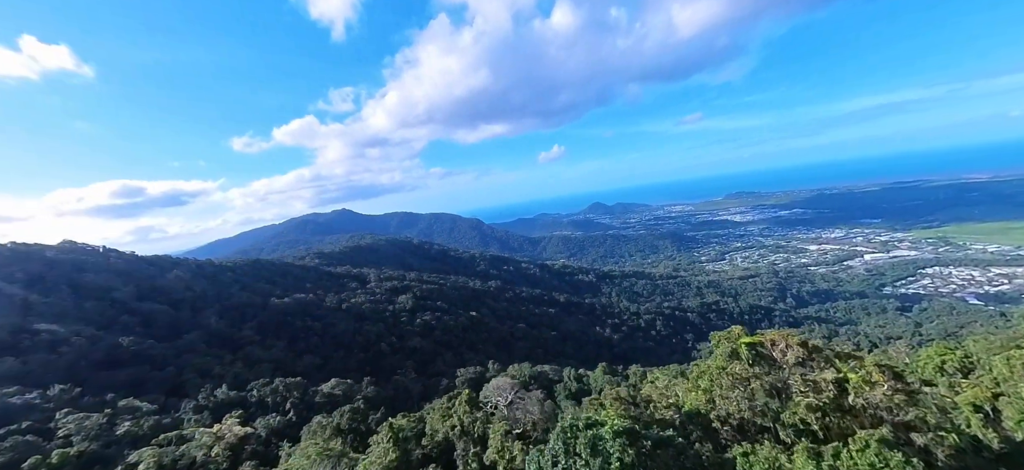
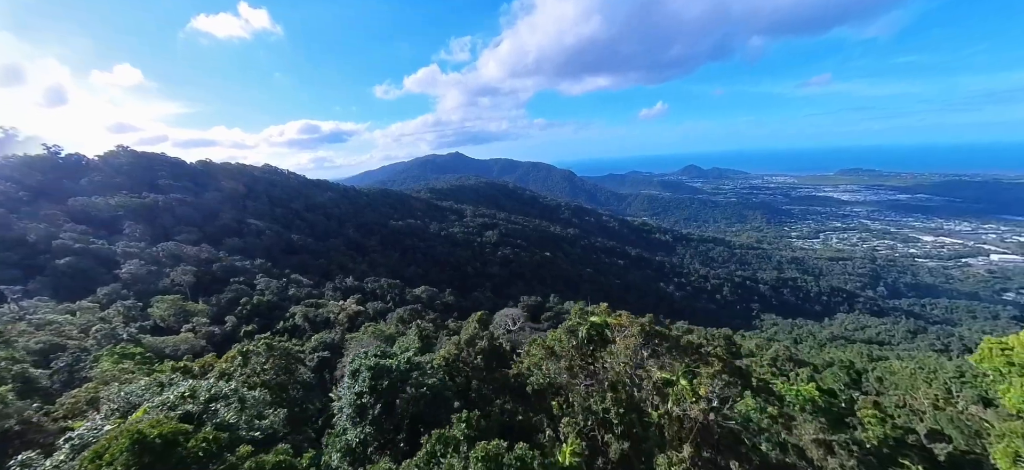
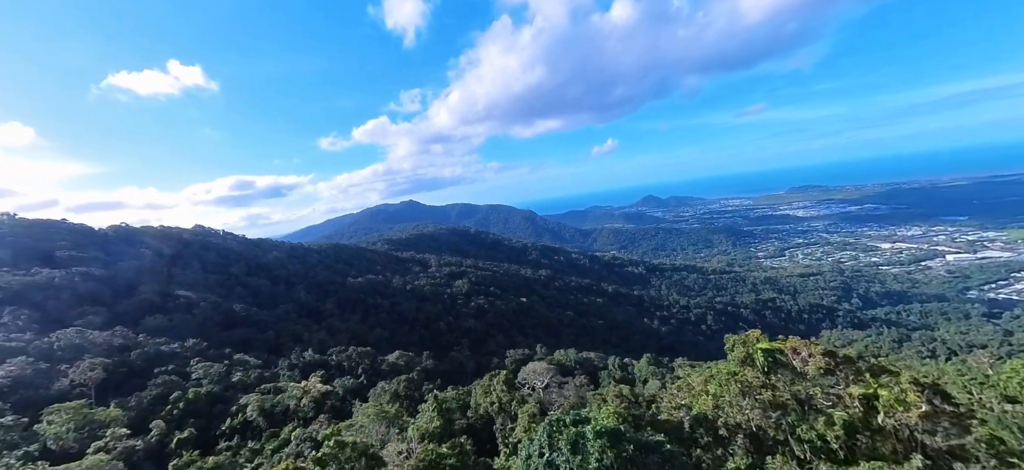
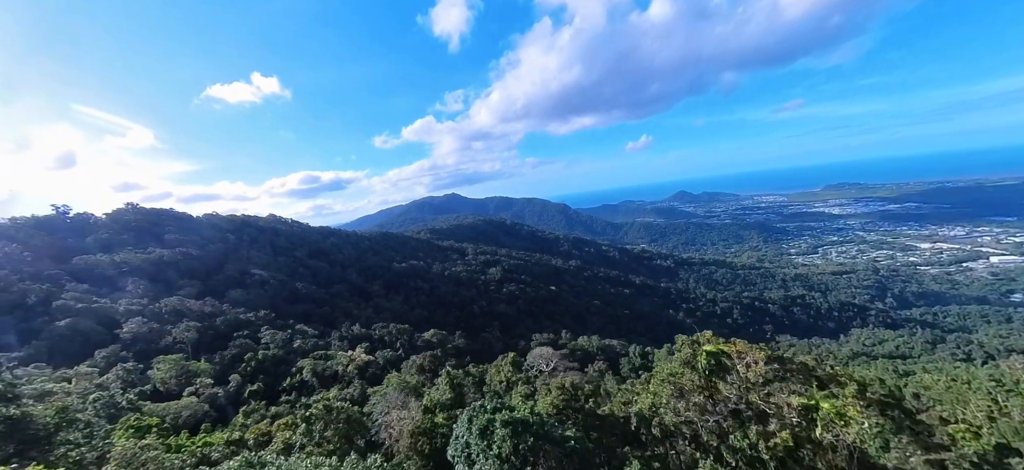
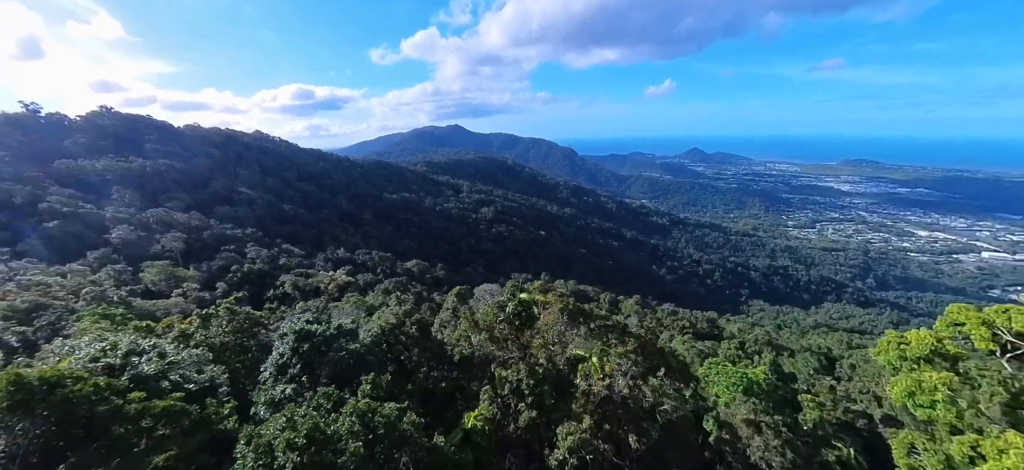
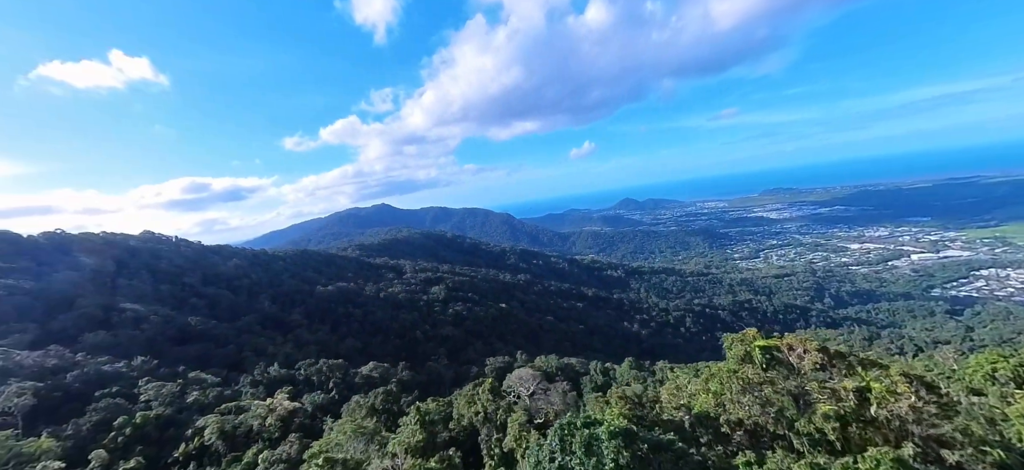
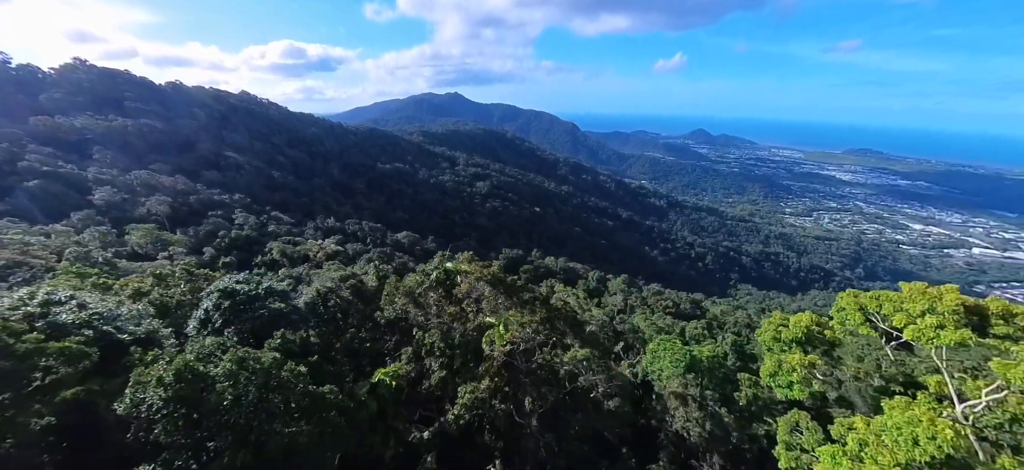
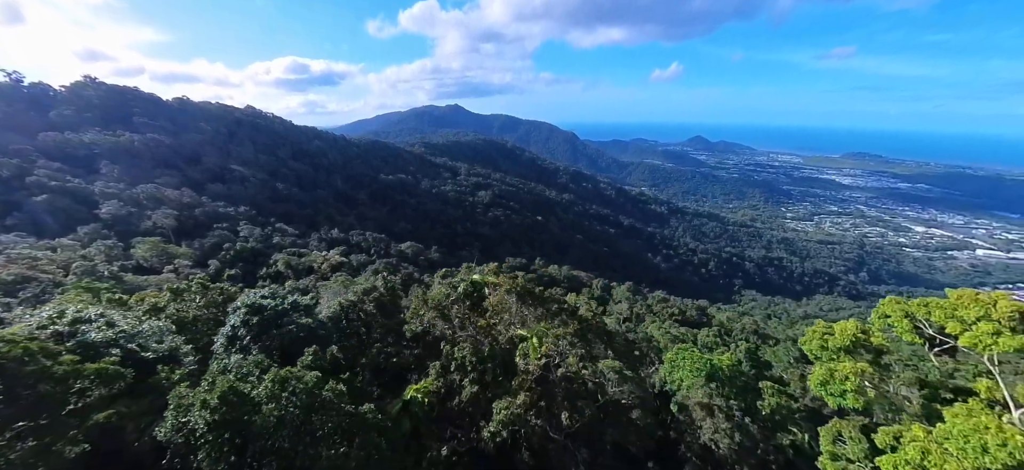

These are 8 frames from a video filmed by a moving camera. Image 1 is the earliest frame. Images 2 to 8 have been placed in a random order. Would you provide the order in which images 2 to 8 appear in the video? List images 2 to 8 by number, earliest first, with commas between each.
6, 3, 4, 2, 5, 8, 7
